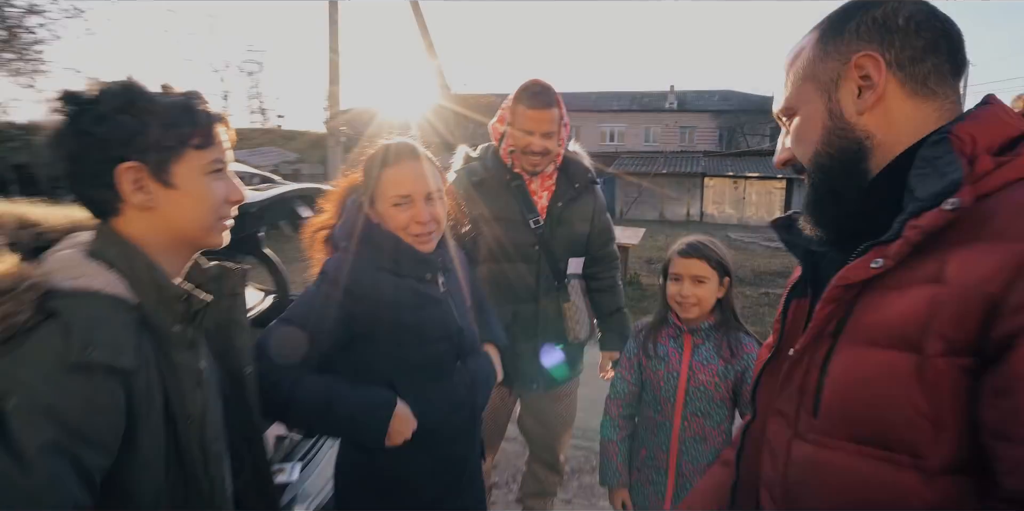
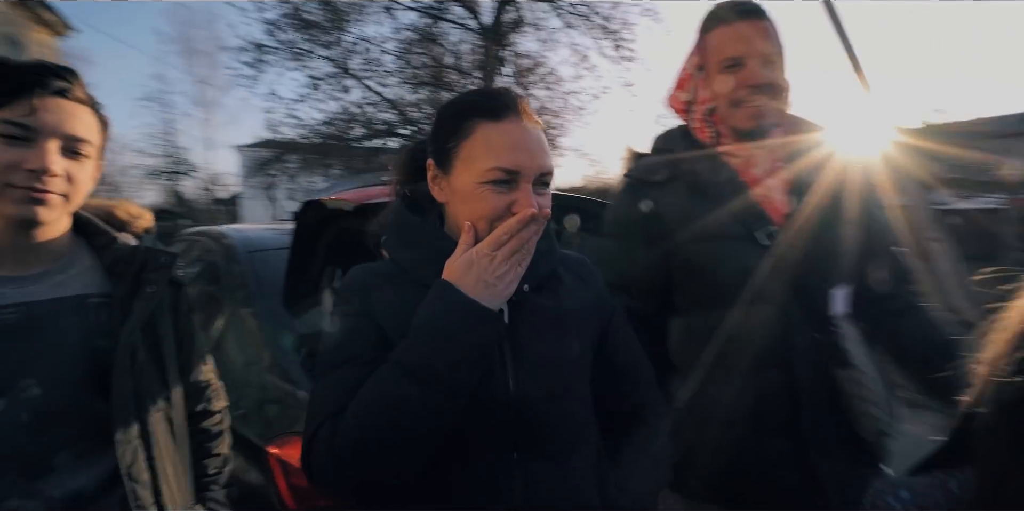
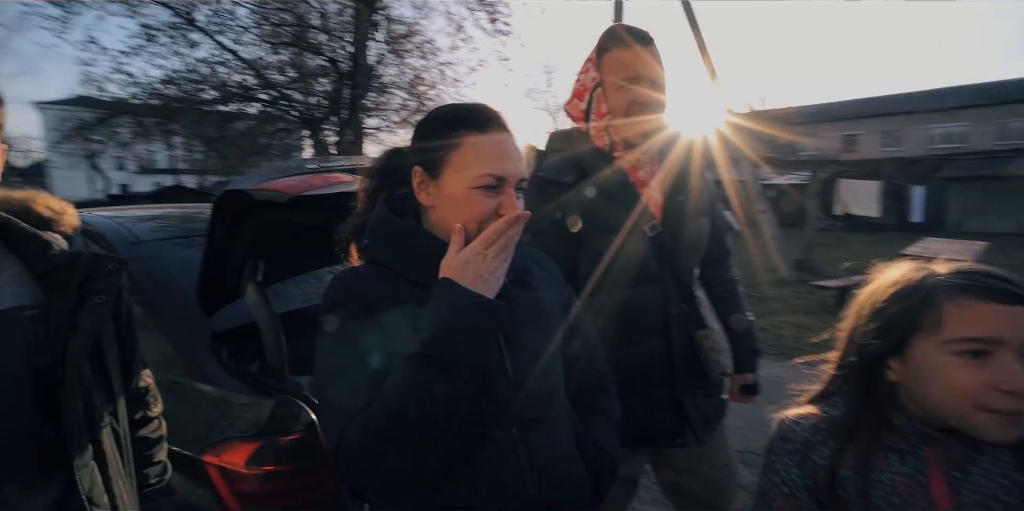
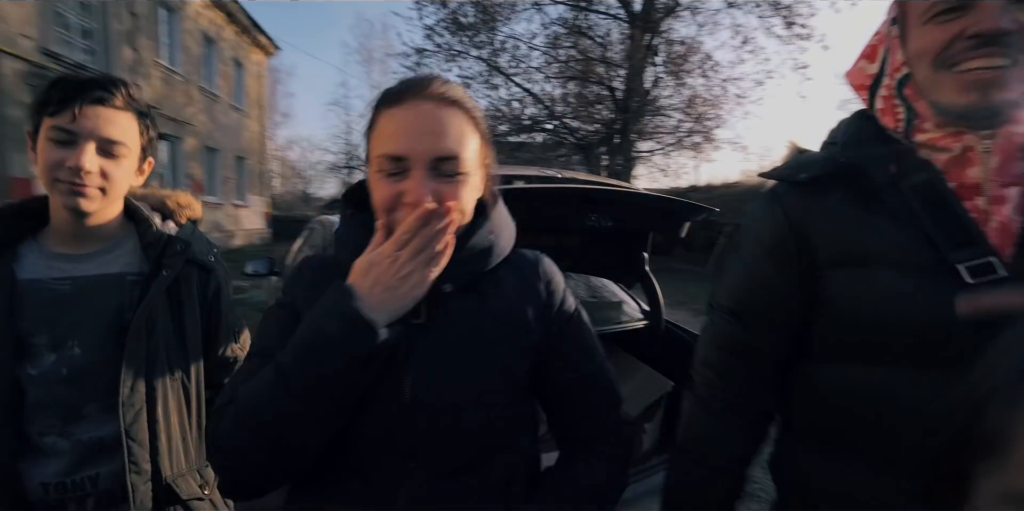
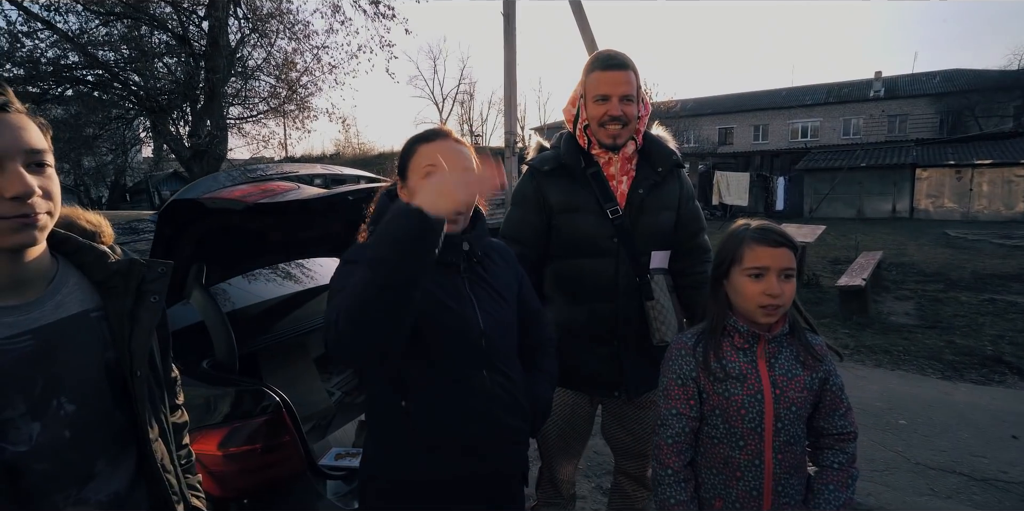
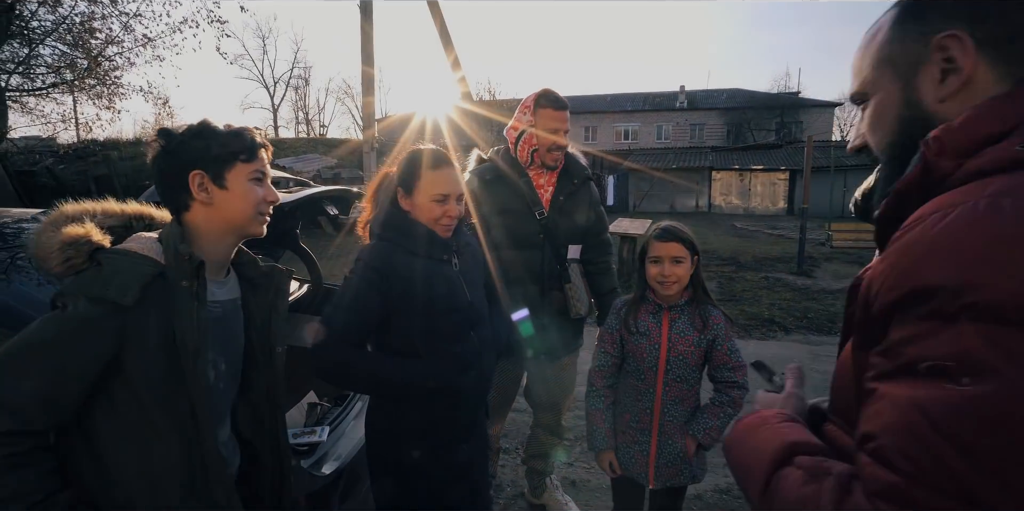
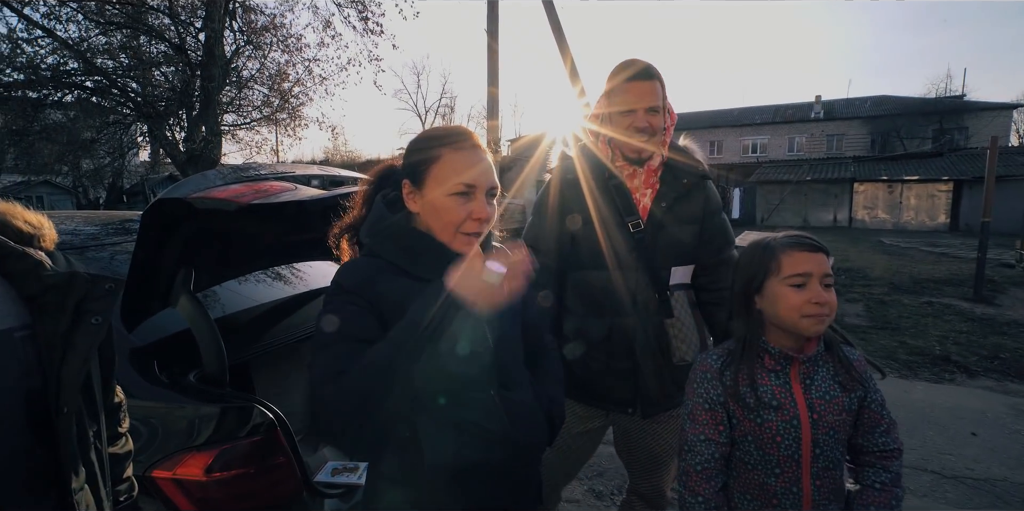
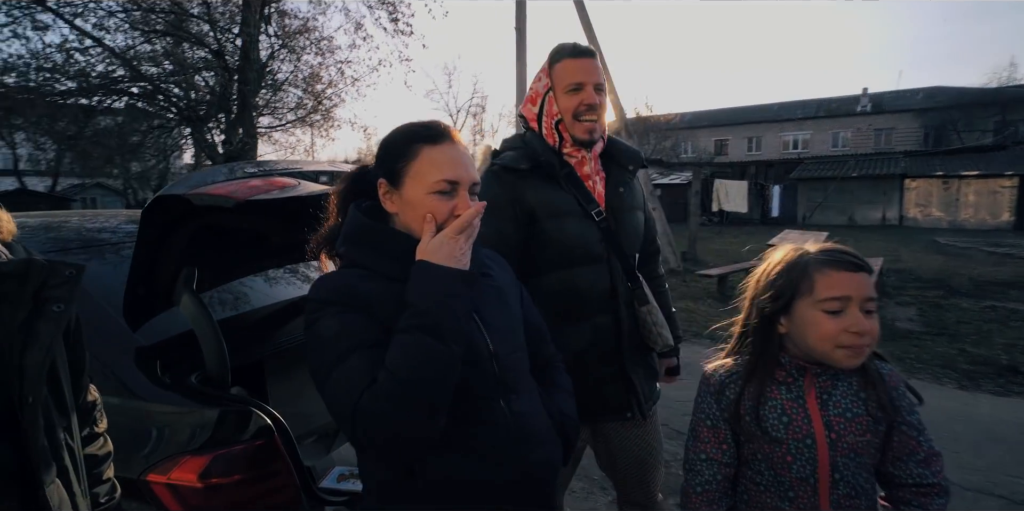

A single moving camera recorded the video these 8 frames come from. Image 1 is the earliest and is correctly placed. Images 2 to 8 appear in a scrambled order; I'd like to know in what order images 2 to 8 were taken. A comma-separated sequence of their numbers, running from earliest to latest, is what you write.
6, 5, 7, 8, 3, 2, 4
